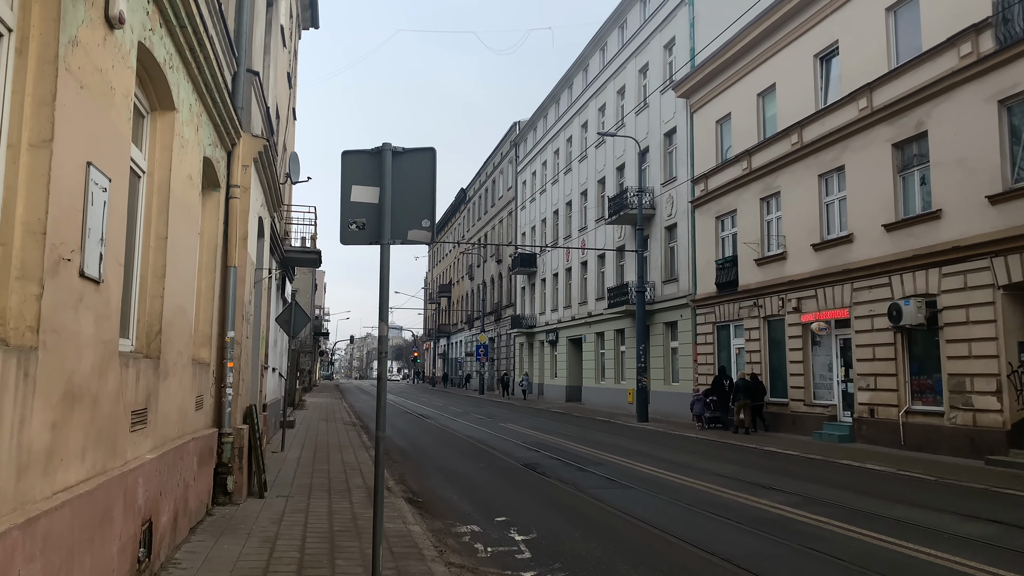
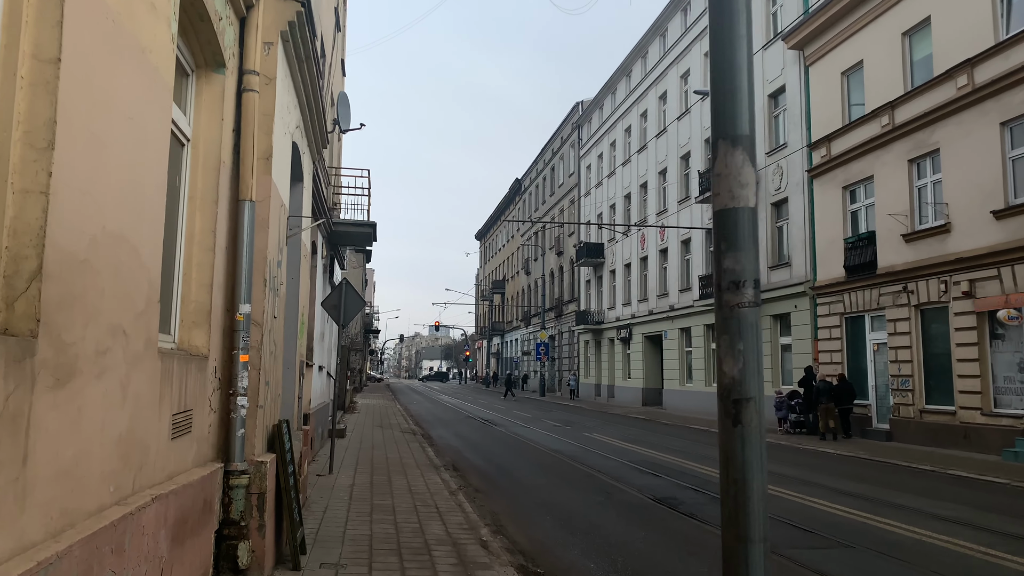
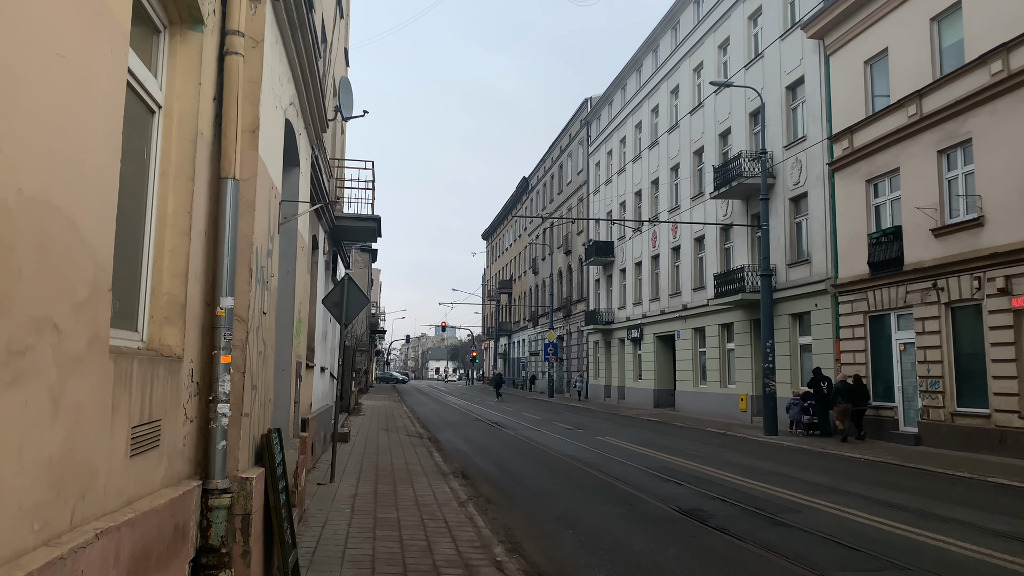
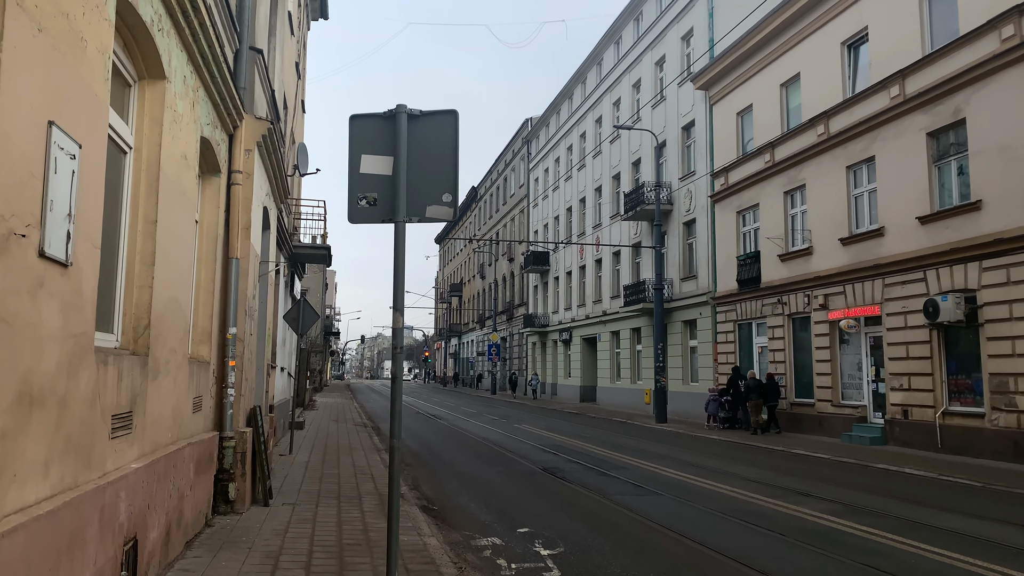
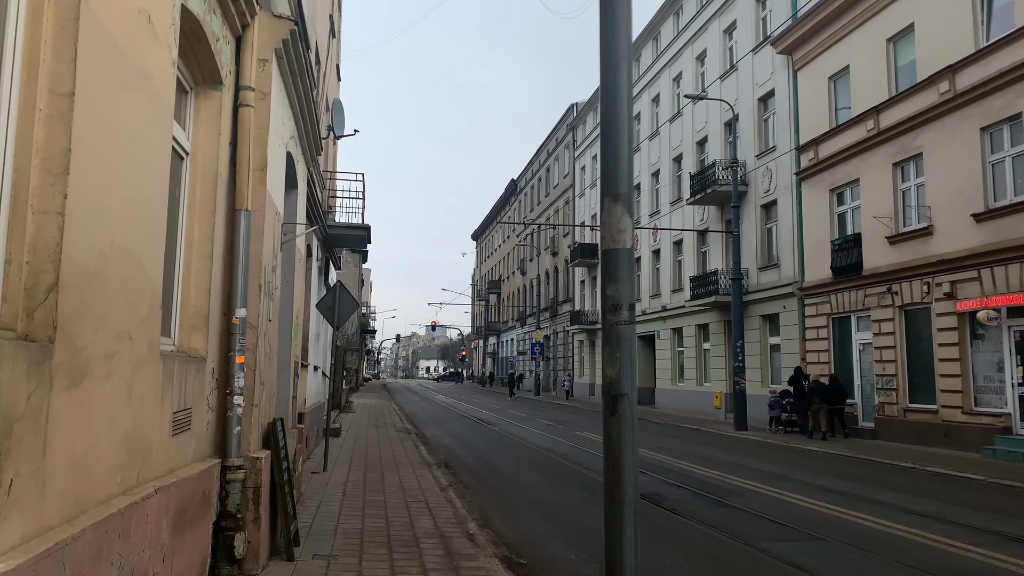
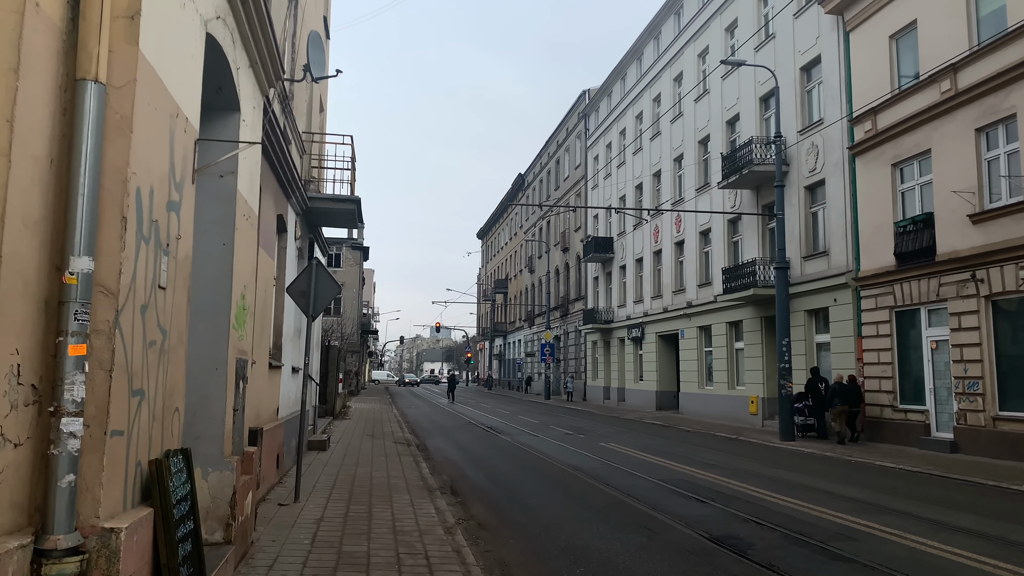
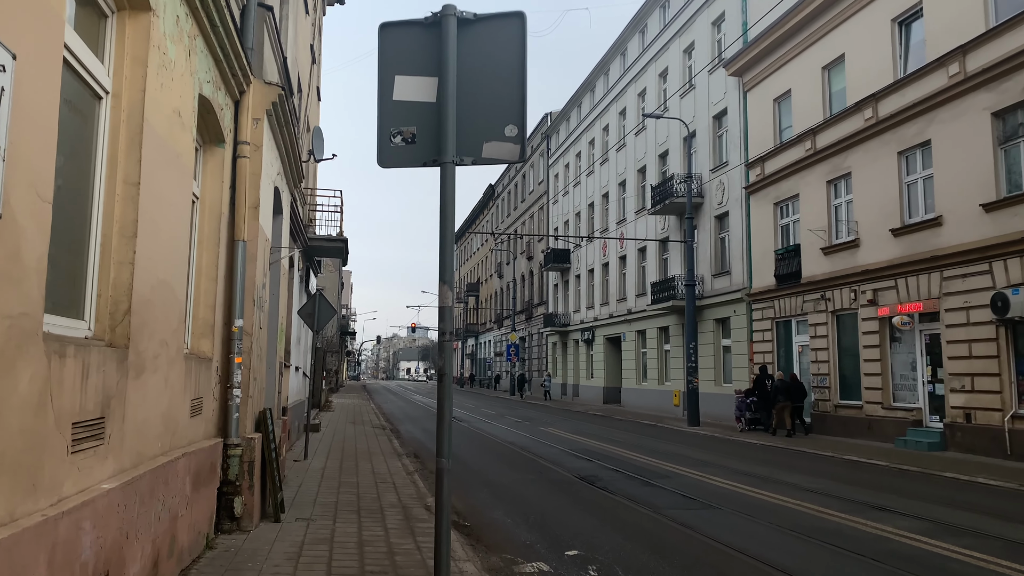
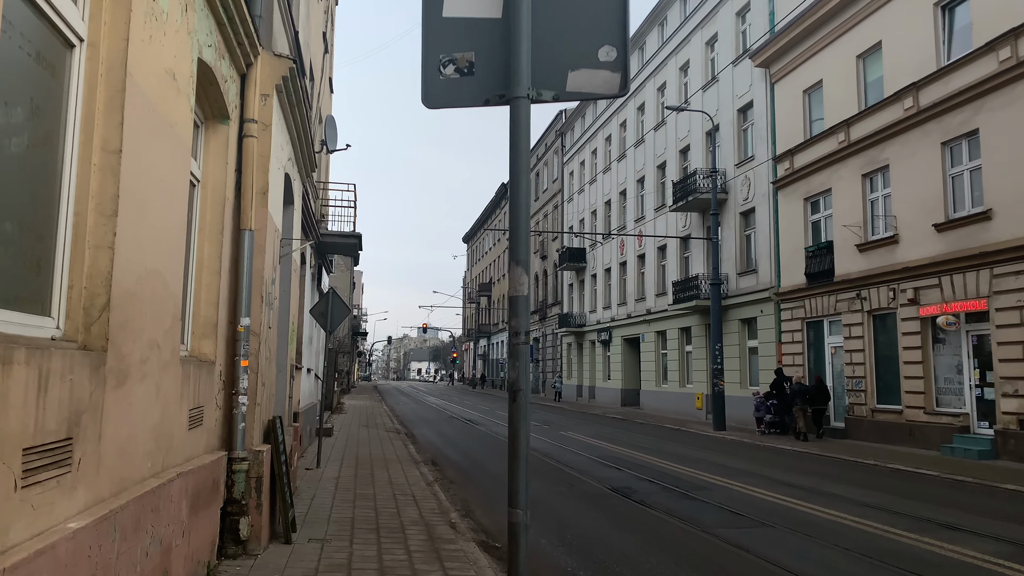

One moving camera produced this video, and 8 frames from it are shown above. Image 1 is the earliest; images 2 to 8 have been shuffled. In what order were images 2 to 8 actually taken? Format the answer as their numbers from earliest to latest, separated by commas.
4, 7, 8, 5, 2, 3, 6
